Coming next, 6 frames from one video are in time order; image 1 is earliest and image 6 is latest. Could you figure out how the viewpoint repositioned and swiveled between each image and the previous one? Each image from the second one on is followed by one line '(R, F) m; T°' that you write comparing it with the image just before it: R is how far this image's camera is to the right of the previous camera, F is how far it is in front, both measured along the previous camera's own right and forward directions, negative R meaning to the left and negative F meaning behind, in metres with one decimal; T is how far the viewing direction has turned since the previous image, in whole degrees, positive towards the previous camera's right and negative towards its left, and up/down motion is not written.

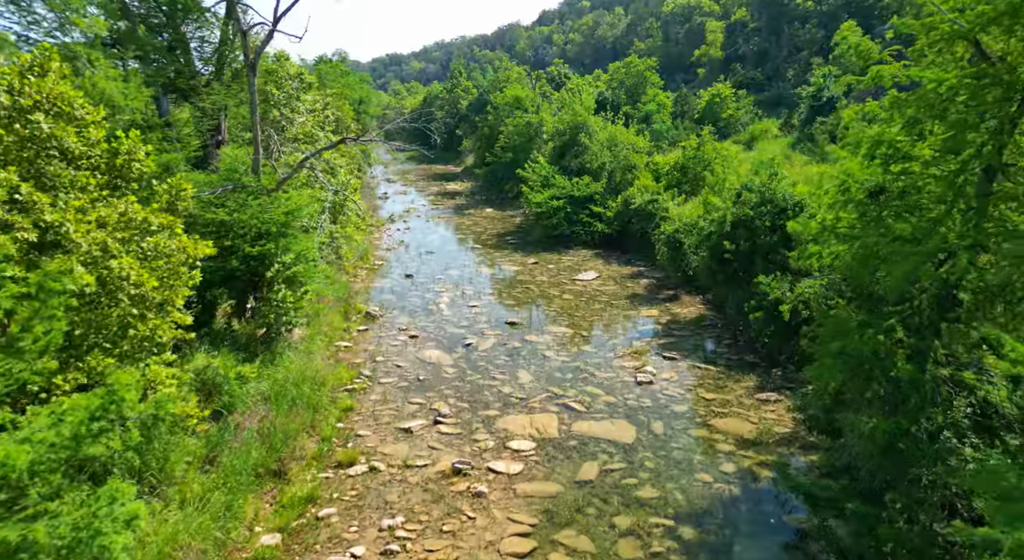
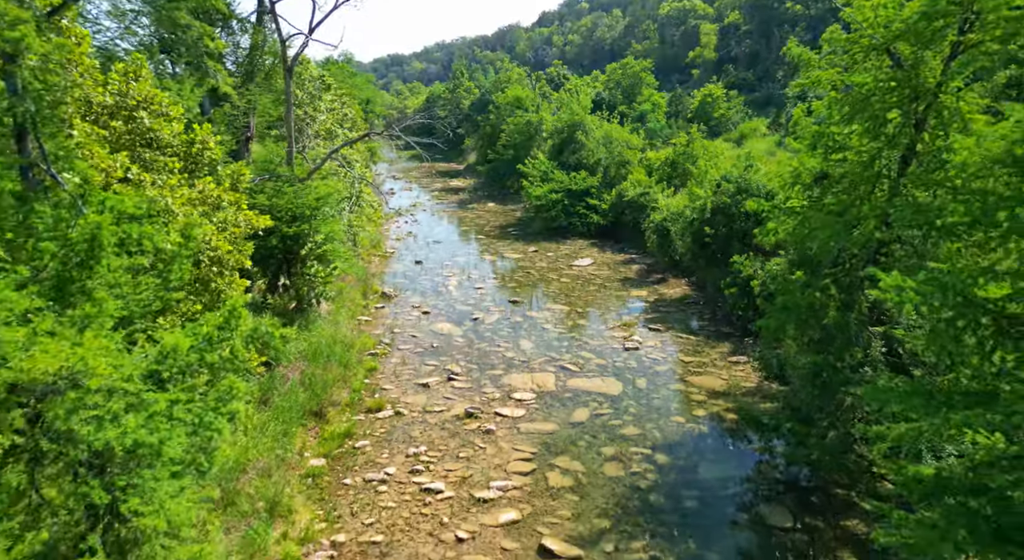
(-0.1, -1.2) m; 0°
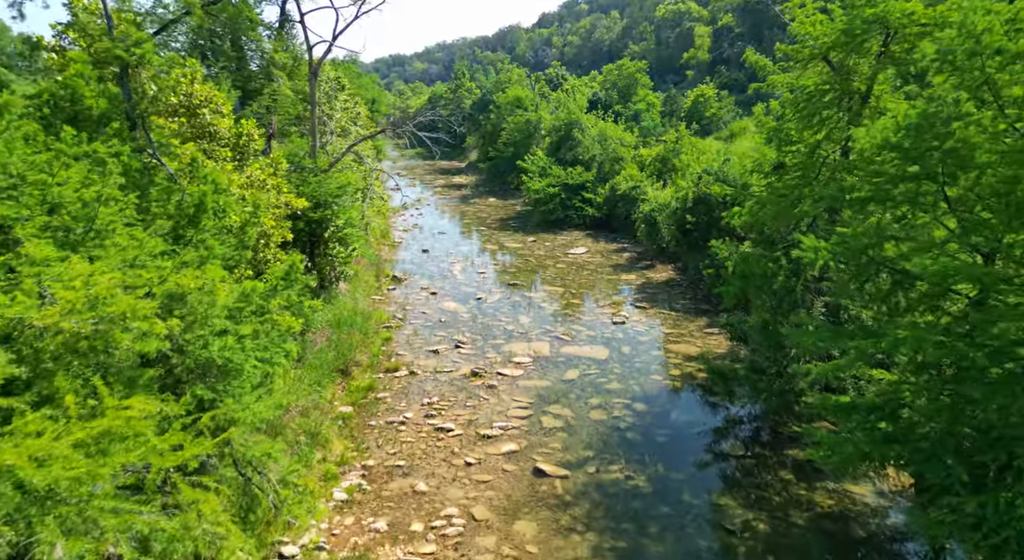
(0.0, -1.2) m; 0°
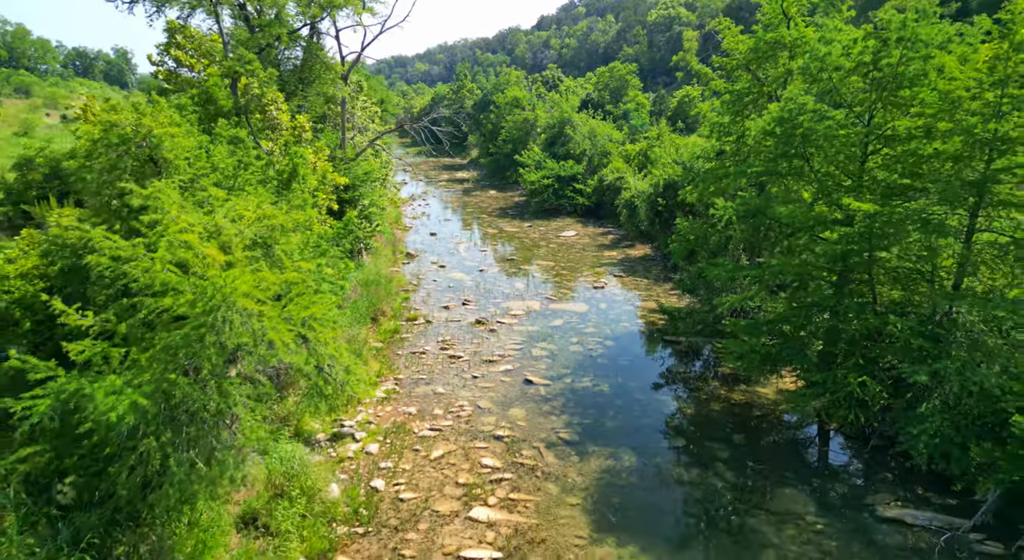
(+0.1, -2.2) m; 0°
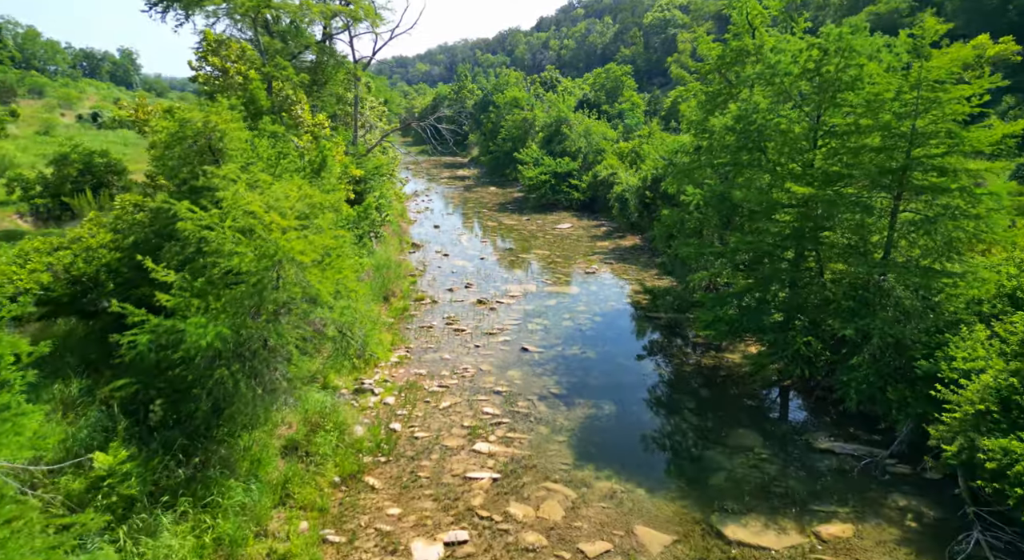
(0.0, -1.2) m; 0°
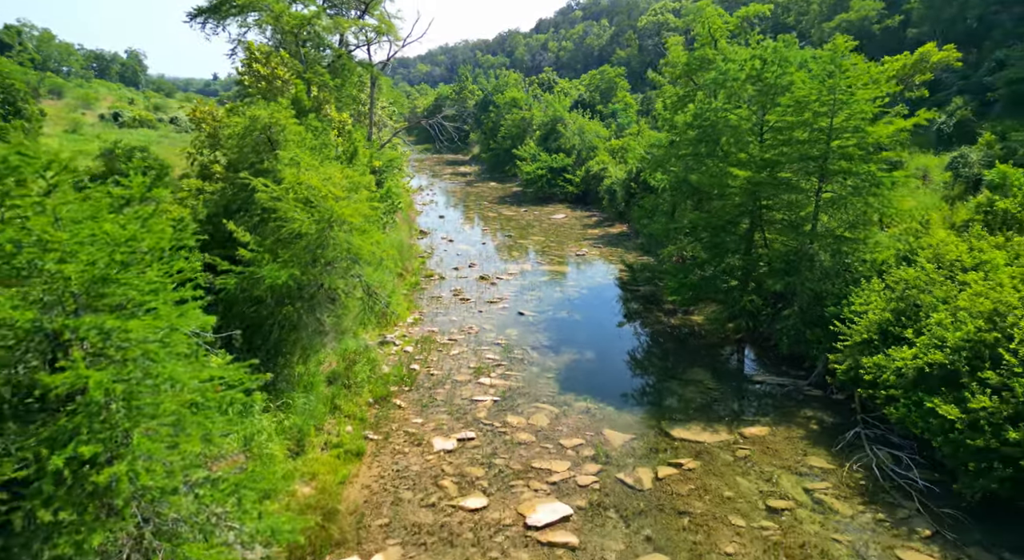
(0.0, -1.8) m; 0°
